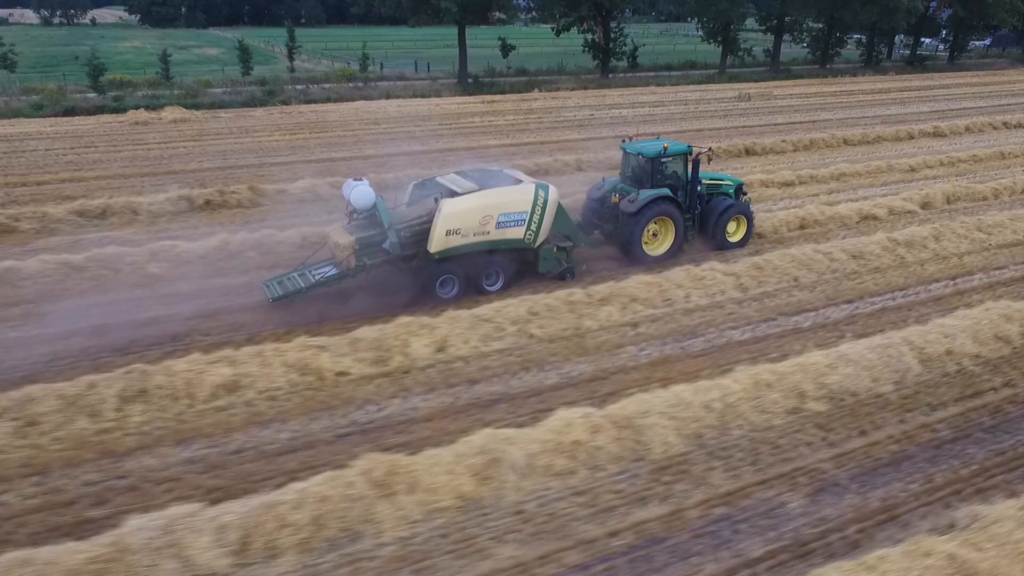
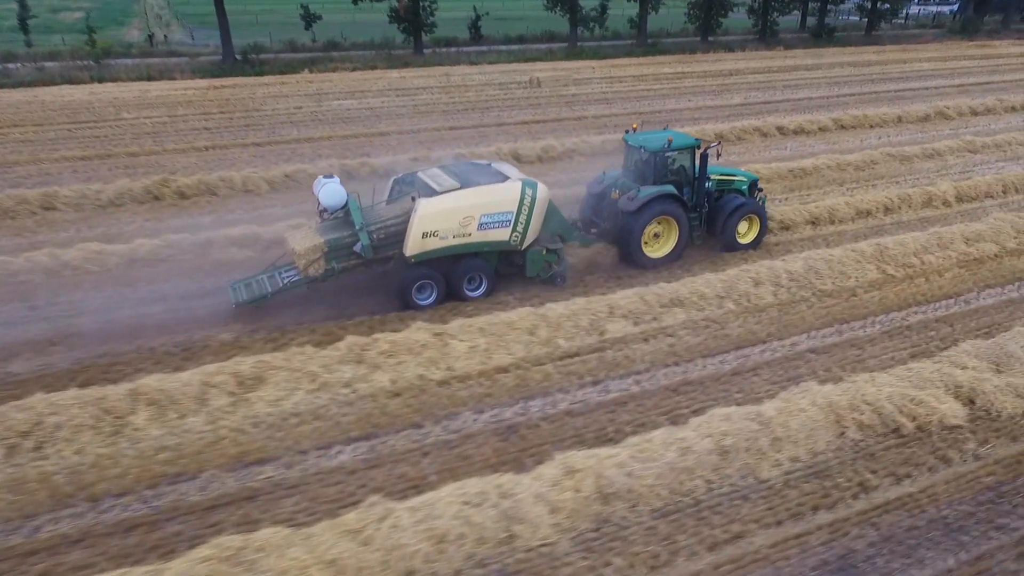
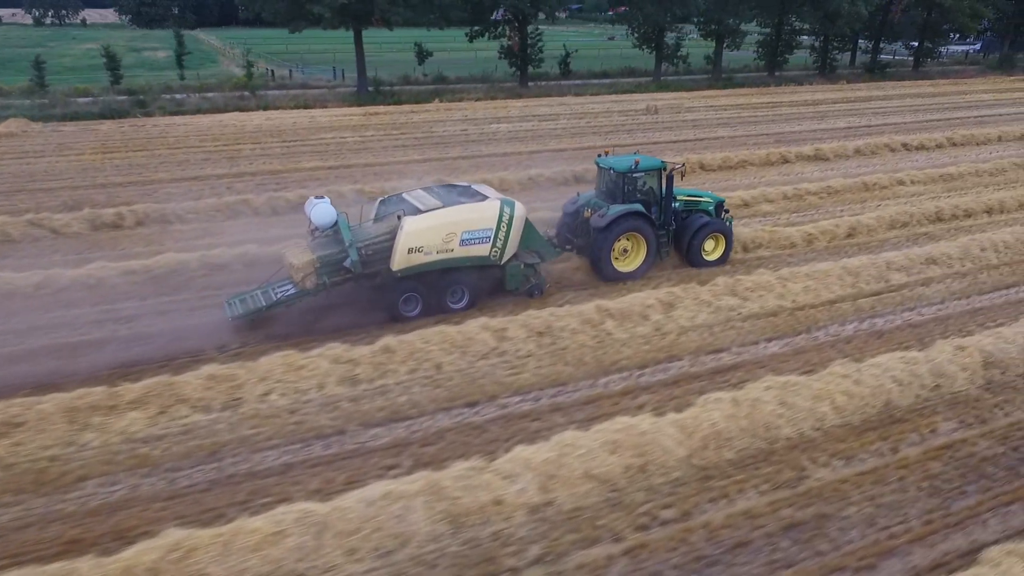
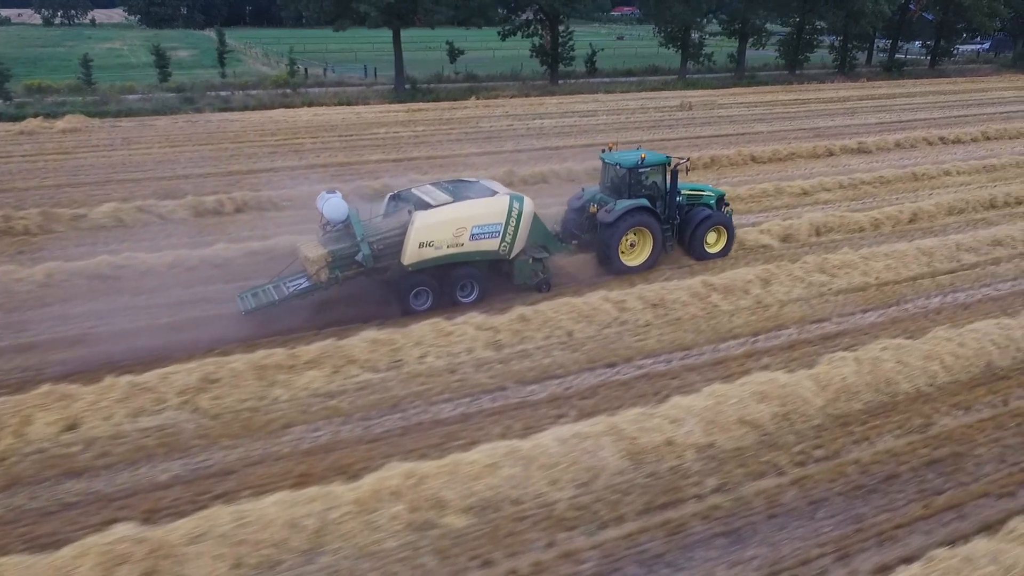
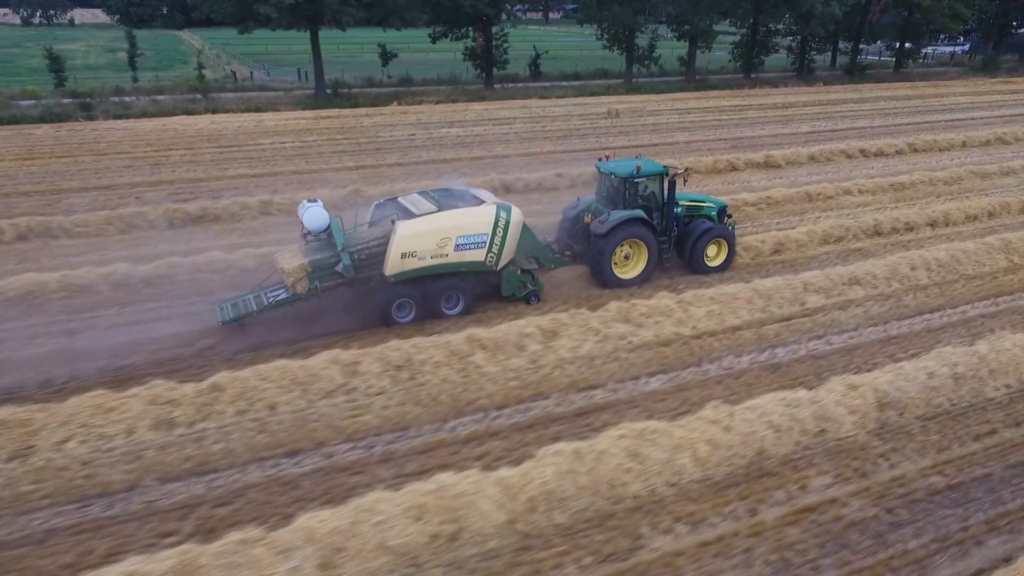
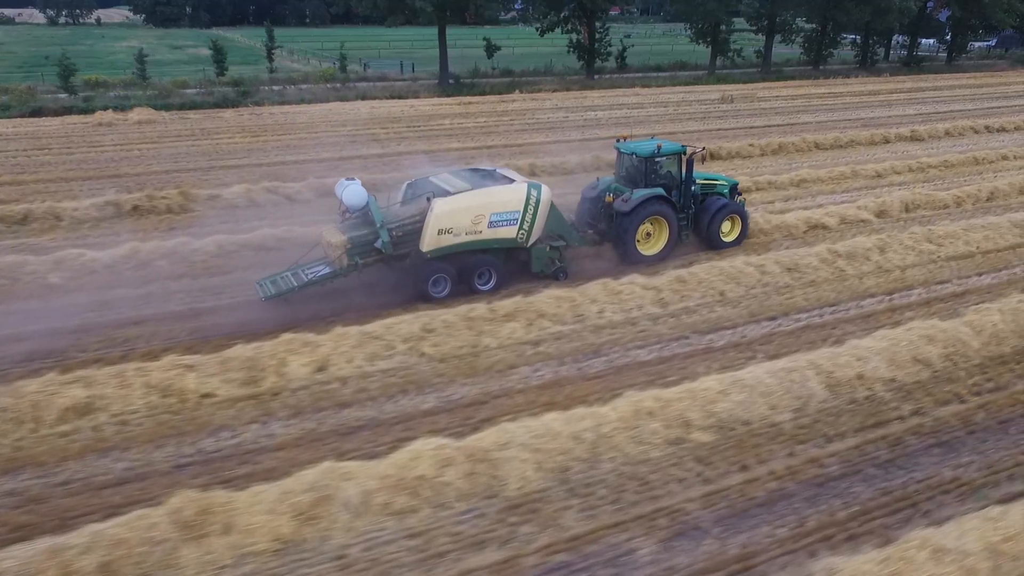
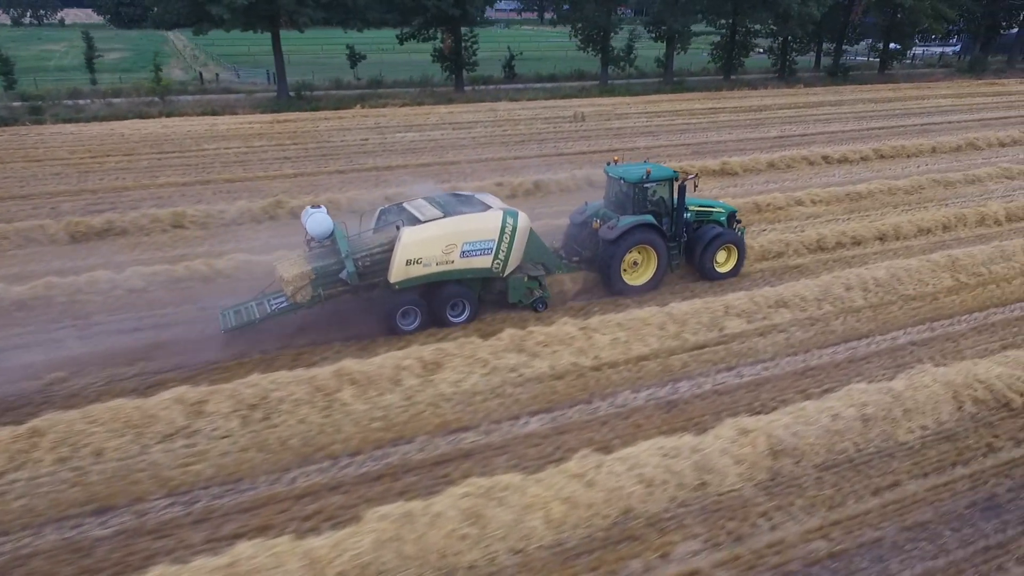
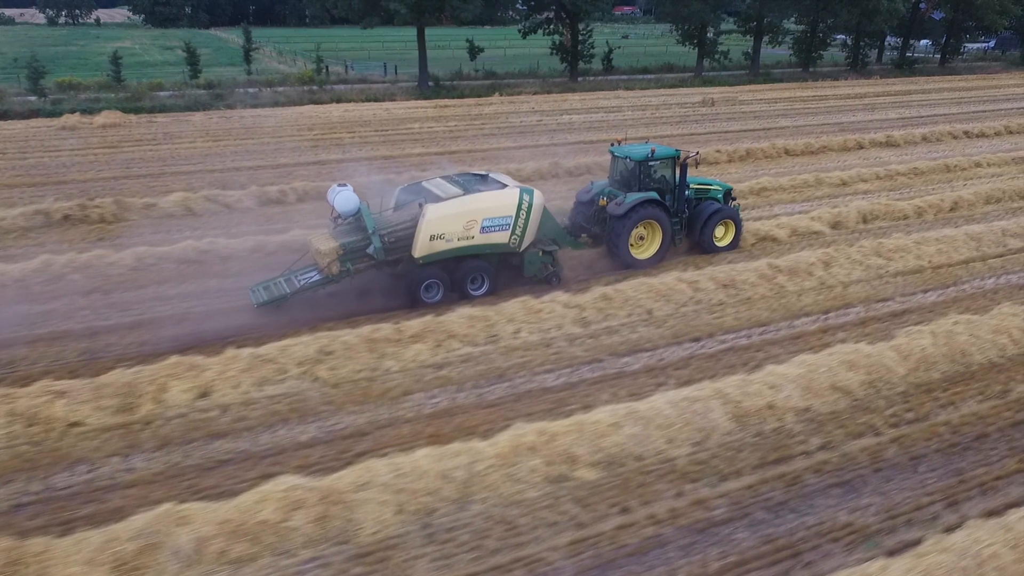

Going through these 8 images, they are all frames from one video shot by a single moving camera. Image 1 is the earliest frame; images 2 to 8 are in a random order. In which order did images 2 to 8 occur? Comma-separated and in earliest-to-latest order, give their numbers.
6, 8, 4, 3, 5, 7, 2
